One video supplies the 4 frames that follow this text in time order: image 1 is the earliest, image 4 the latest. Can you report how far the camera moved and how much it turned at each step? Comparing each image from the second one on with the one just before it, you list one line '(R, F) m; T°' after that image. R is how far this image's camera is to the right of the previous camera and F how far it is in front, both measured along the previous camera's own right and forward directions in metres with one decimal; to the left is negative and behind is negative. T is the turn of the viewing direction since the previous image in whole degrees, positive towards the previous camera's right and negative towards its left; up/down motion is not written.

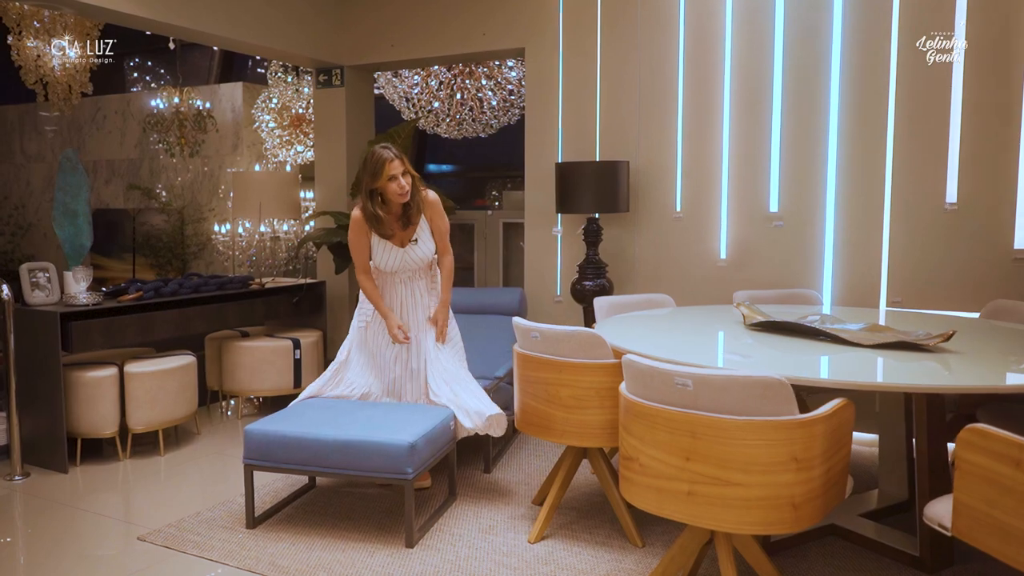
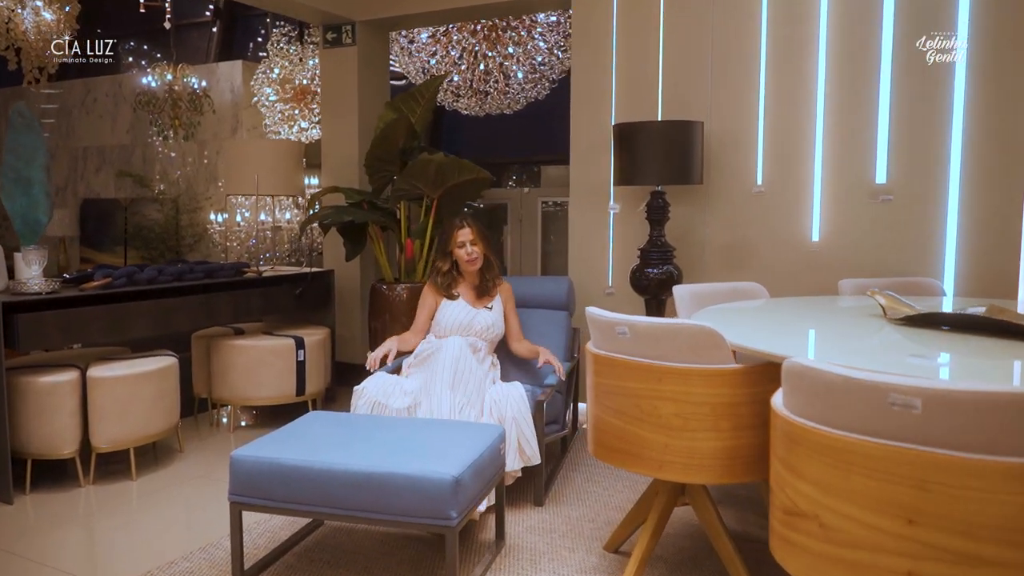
(-0.2, +0.8) m; 0°
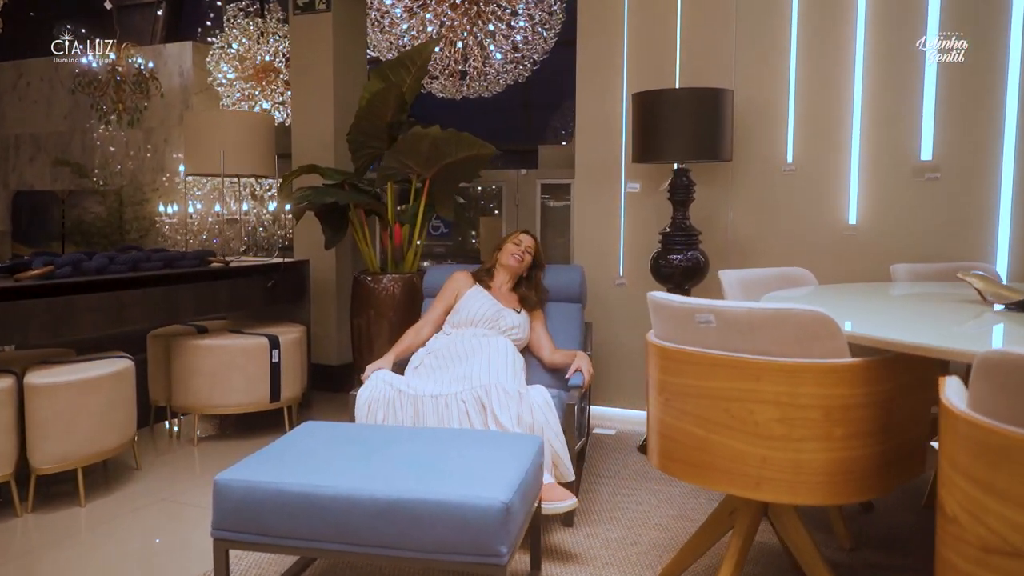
(-0.3, +0.4) m; +4°
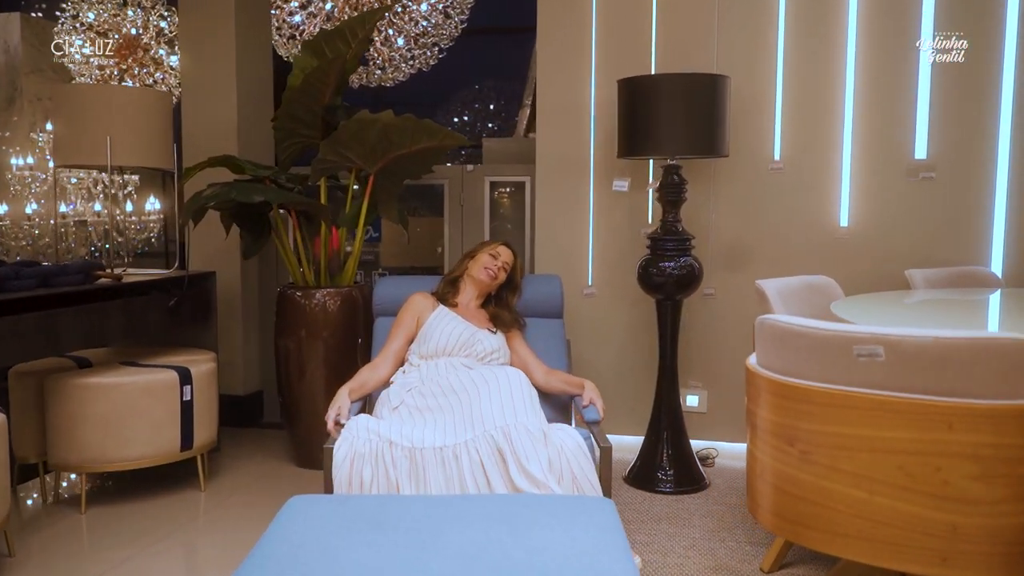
(-0.5, +0.5) m; +11°
